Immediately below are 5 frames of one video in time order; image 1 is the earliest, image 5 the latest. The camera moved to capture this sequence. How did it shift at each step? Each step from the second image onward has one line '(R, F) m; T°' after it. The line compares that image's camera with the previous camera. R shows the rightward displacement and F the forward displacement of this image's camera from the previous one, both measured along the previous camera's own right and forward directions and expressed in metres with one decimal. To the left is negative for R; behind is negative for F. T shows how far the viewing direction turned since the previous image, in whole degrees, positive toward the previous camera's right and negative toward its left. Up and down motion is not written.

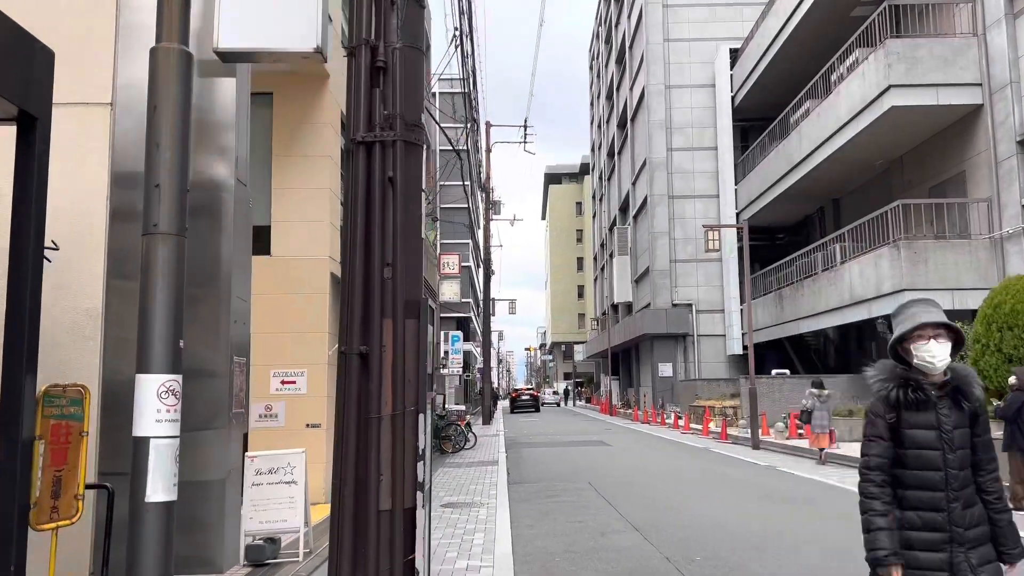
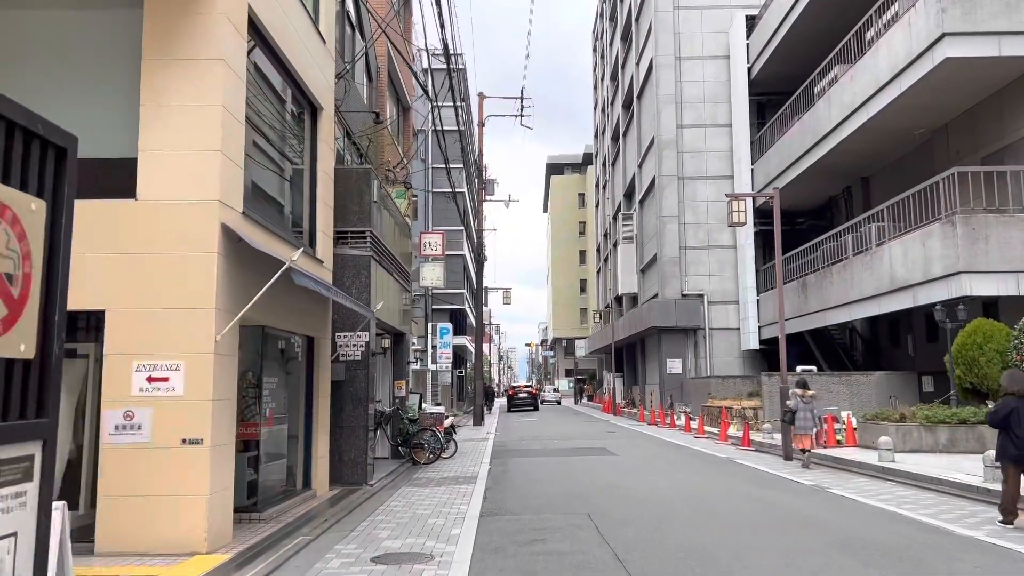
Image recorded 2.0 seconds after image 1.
(+0.3, +3.1) m; 0°
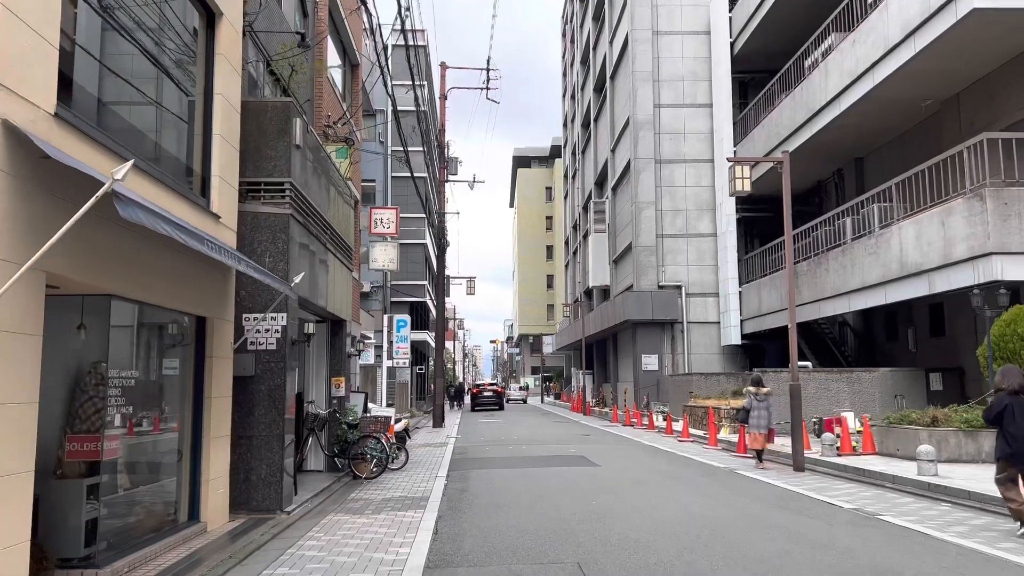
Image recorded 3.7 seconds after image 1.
(0.0, +2.7) m; +3°
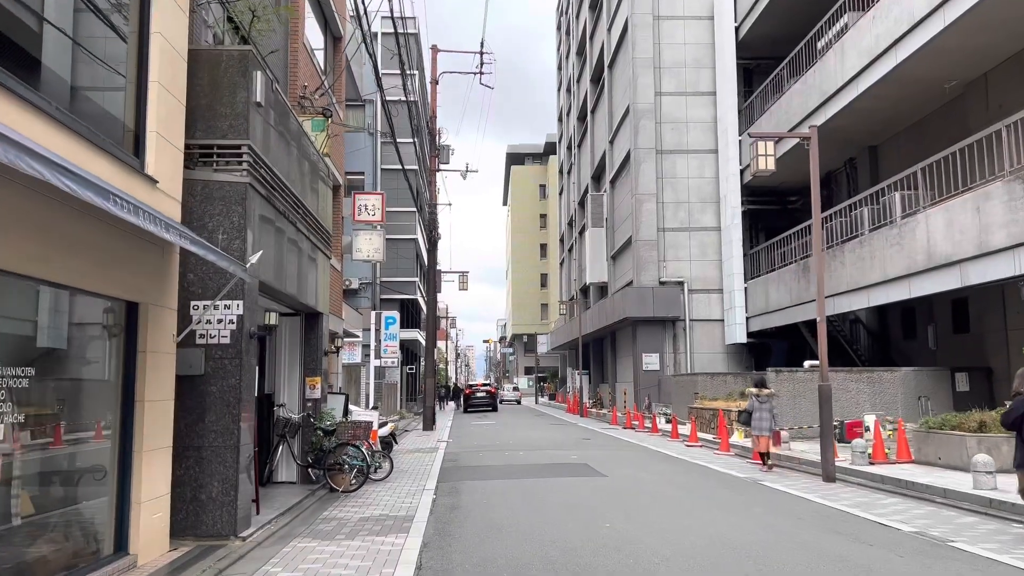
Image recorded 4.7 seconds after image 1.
(-0.1, +1.5) m; +1°
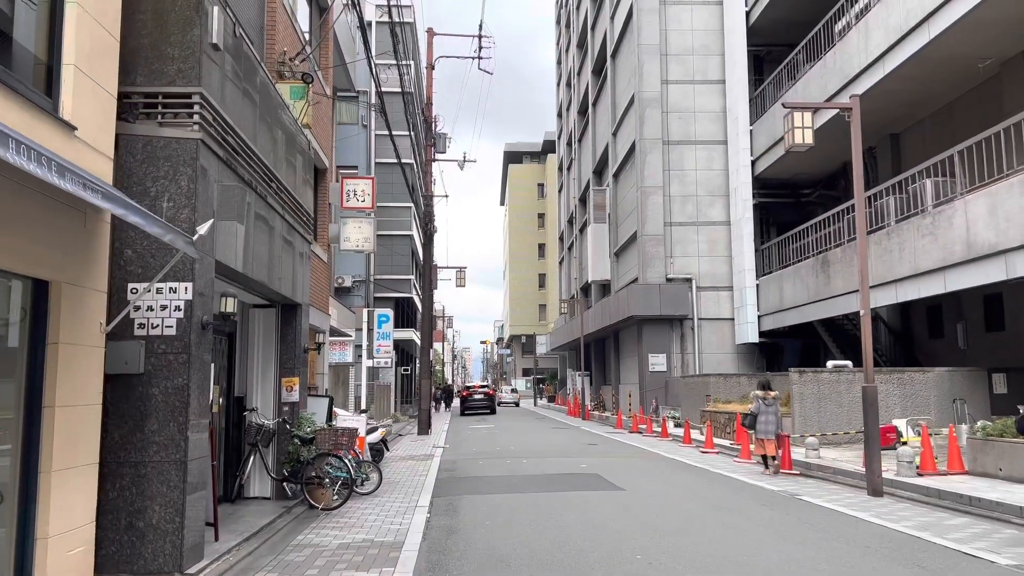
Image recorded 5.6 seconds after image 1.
(-0.1, +1.5) m; 0°
